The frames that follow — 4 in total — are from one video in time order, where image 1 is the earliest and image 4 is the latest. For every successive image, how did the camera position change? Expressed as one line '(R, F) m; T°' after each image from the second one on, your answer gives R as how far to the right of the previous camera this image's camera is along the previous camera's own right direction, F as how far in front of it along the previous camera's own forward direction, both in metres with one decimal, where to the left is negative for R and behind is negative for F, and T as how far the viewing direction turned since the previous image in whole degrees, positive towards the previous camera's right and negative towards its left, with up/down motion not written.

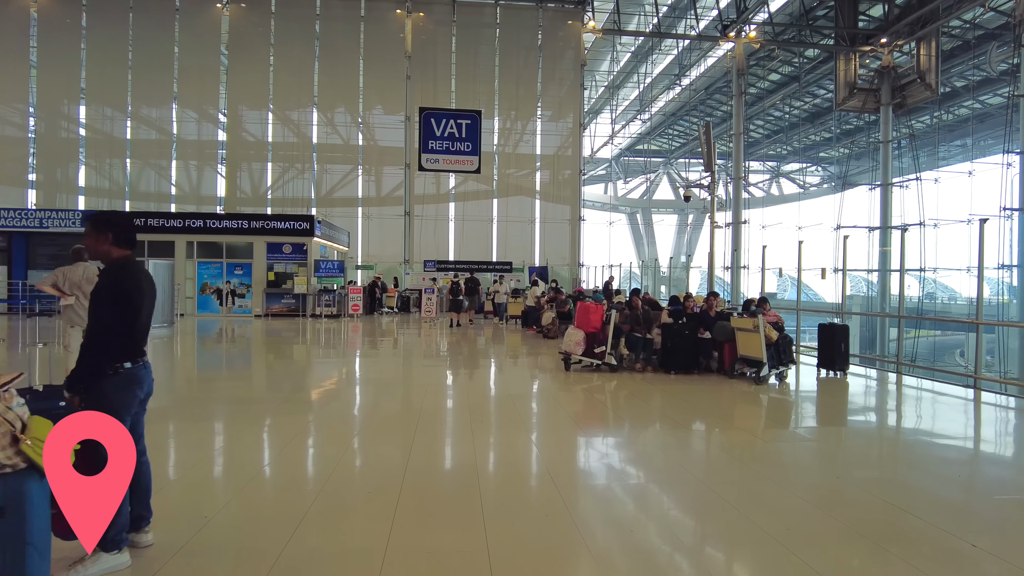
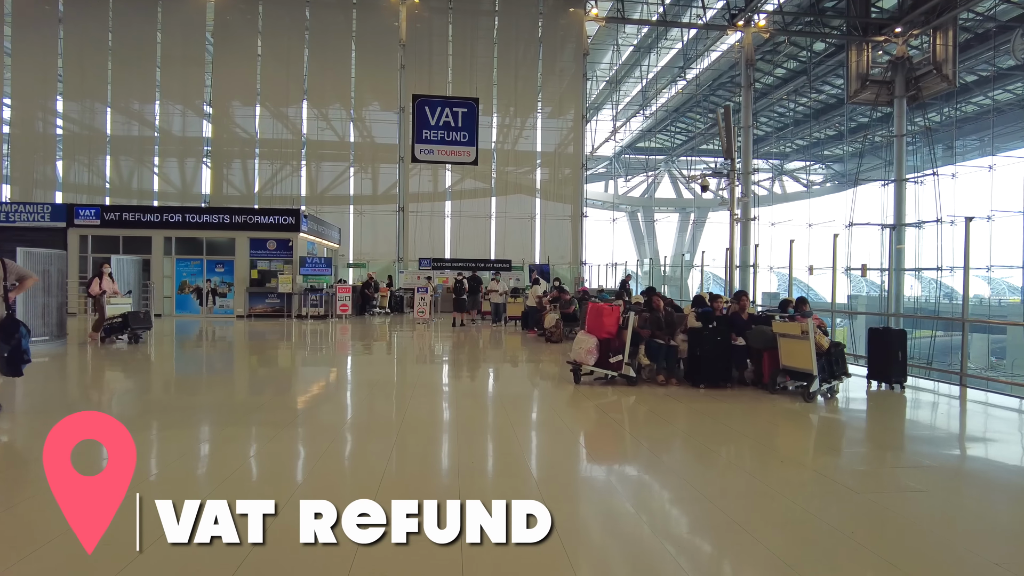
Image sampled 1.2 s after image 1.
(0.0, +0.6) m; 0°
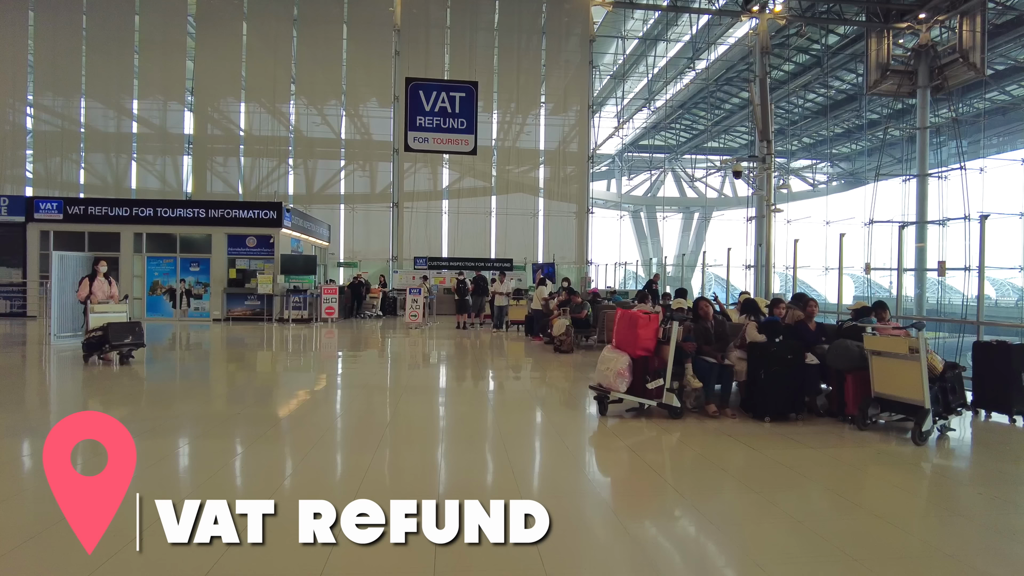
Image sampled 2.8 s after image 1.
(0.0, +0.8) m; 0°
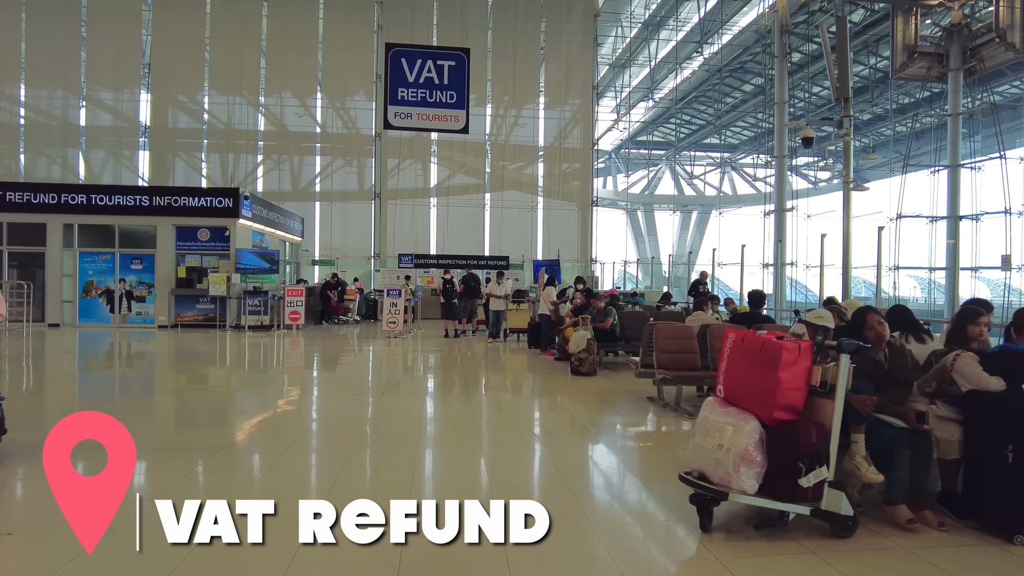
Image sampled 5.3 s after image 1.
(-0.1, +1.2) m; +1°
